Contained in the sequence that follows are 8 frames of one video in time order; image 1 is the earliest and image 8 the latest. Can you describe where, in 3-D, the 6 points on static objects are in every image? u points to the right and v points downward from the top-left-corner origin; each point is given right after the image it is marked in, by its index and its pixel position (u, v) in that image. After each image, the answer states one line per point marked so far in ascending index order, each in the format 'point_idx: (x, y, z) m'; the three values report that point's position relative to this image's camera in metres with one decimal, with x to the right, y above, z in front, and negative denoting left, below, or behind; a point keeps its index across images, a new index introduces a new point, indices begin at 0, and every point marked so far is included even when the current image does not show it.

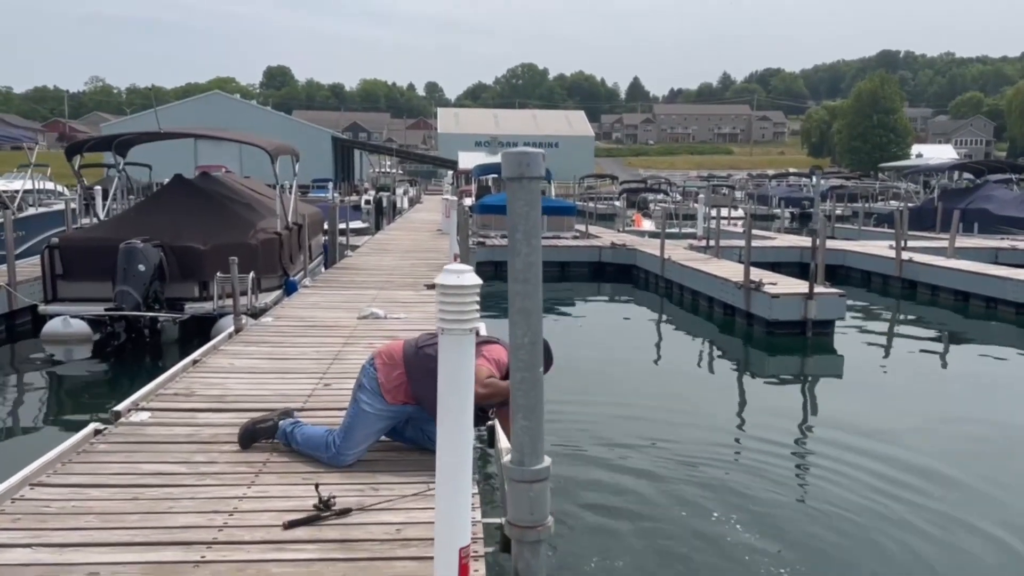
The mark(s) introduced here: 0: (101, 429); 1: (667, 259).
0: (-2.5, -0.9, +5.0) m
1: (+3.3, +0.6, +17.1) m
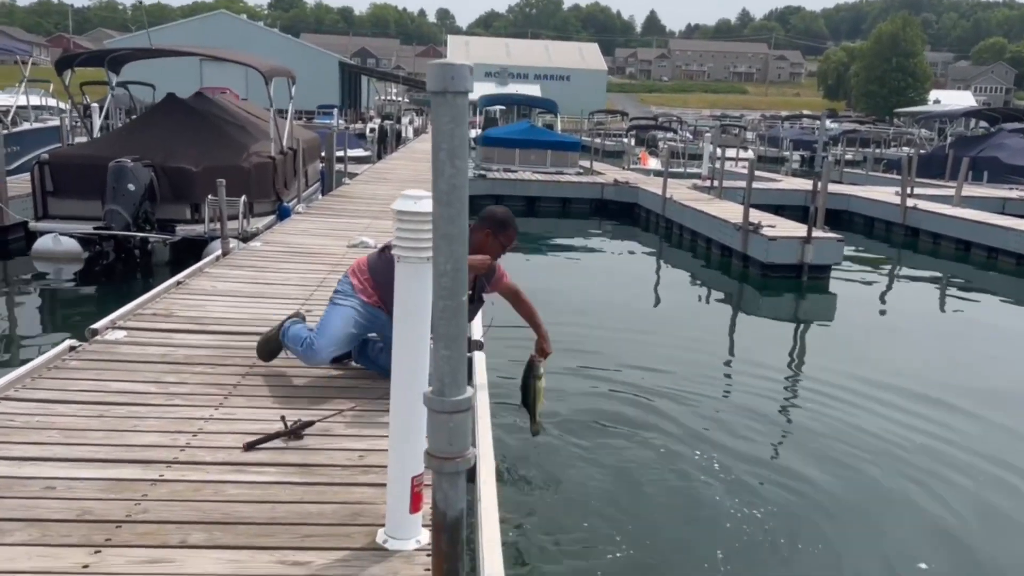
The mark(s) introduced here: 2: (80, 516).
0: (-2.7, -0.4, +5.0) m
1: (+3.3, +1.9, +16.9) m
2: (-1.6, -0.9, +3.1) m
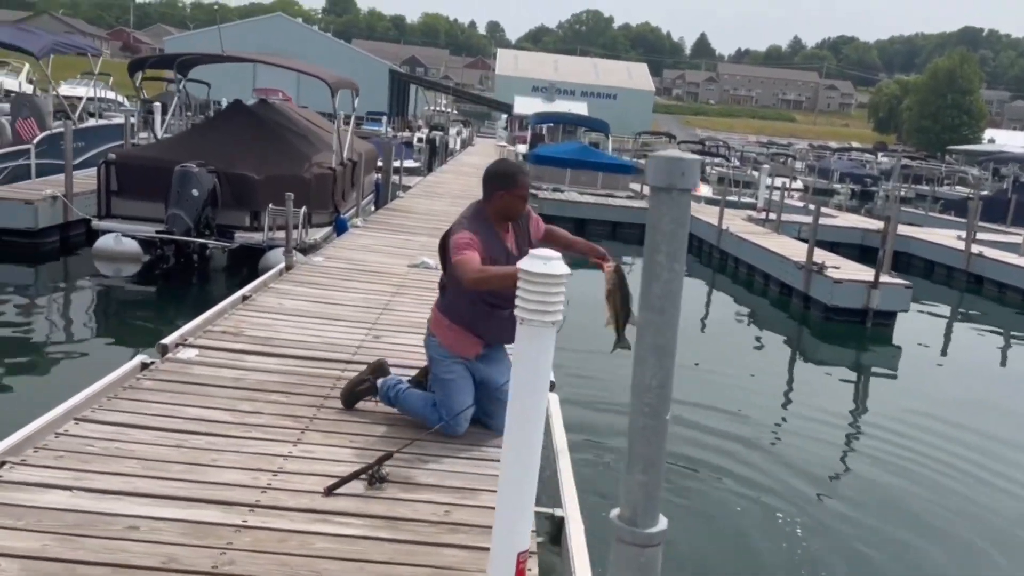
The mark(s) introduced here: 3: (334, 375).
0: (-2.2, -0.5, +4.9) m
1: (+4.3, +1.2, +16.6) m
2: (-1.2, -1.0, +2.9) m
3: (-1.1, -0.6, +5.1) m
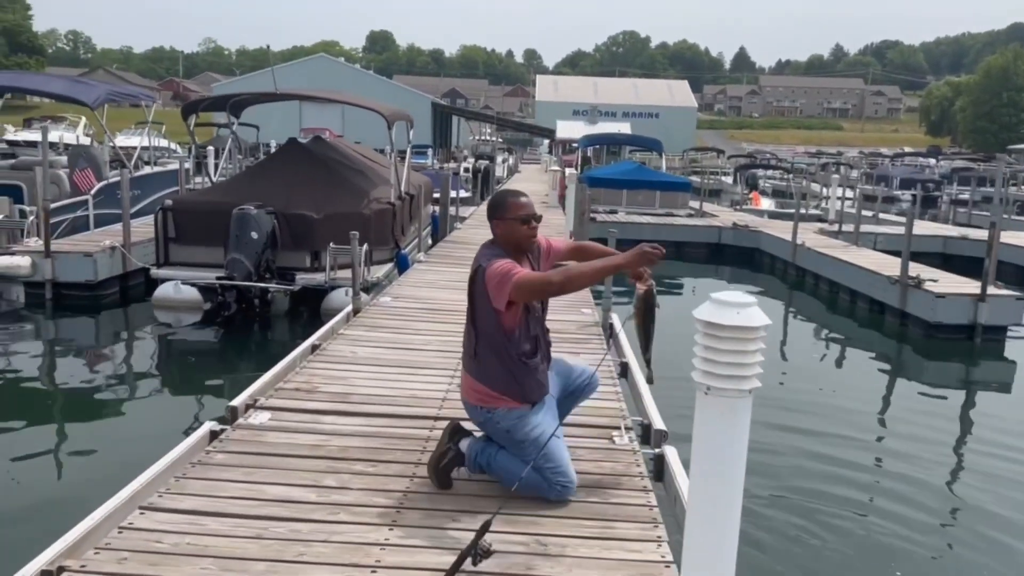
0: (-1.6, -0.8, +4.4) m
1: (+5.6, +0.8, +15.7) m
2: (-0.7, -1.2, +2.3) m
3: (-0.5, -0.8, +4.6) m
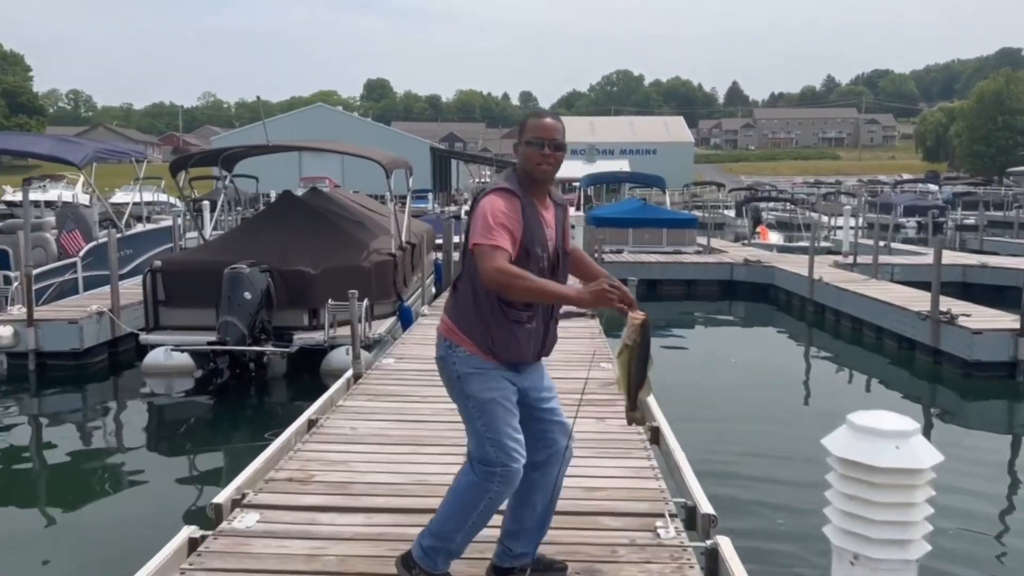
0: (-1.5, -1.2, +3.8) m
1: (+5.7, +0.1, +15.1) m
2: (-0.6, -1.5, +1.7) m
3: (-0.4, -1.2, +3.9) m
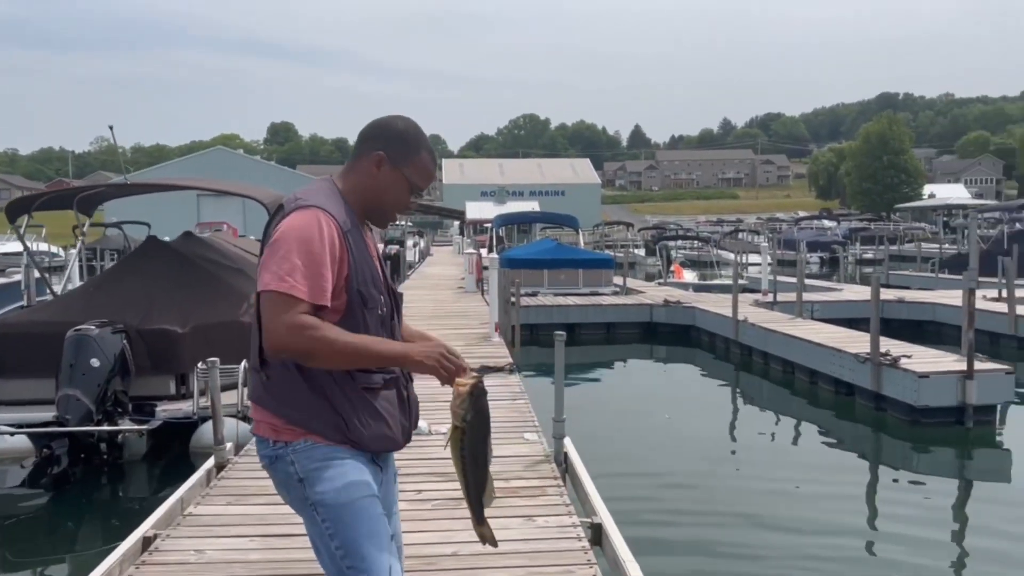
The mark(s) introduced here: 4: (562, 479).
0: (-1.8, -1.5, +2.3) m
1: (+4.1, -0.6, +14.4) m
2: (-0.7, -1.6, +0.3) m
3: (-0.7, -1.5, +2.6) m
4: (+0.3, -1.3, +5.6) m
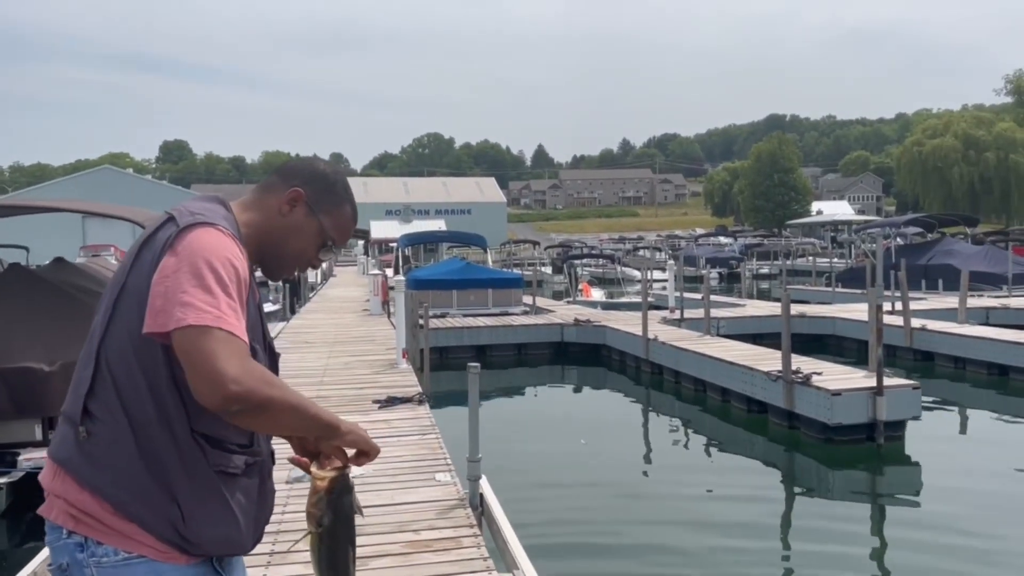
0: (-1.9, -1.6, +1.6) m
1: (+2.5, -0.9, +14.3) m
2: (-0.6, -1.7, -0.3) m
3: (-0.9, -1.6, +2.0) m
4: (-0.2, -1.5, +5.2) m
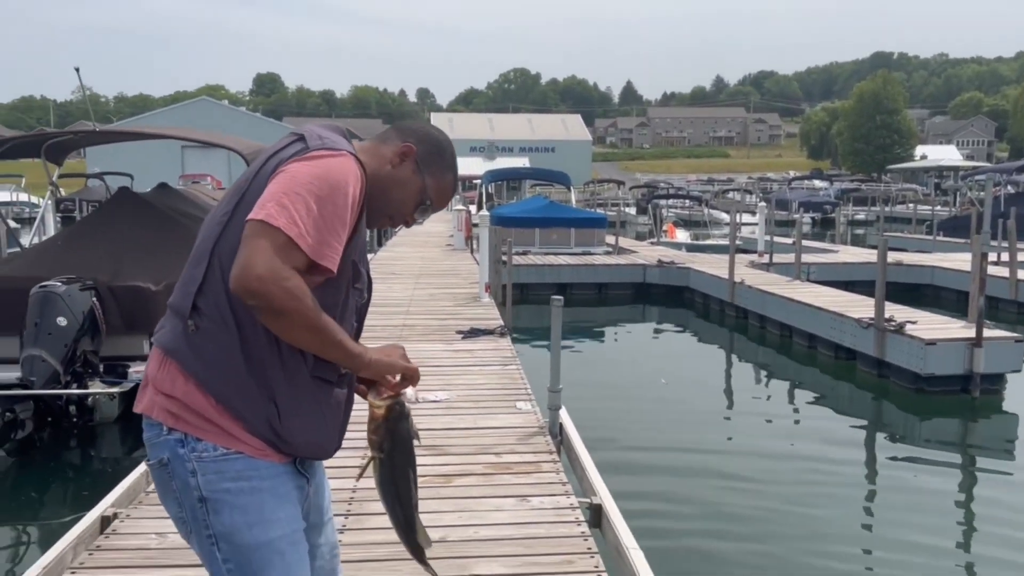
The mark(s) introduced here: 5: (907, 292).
0: (-1.8, -1.4, +1.9) m
1: (+3.9, +0.1, +14.0) m
2: (-0.6, -1.6, -0.1) m
3: (-0.7, -1.4, +2.2) m
4: (+0.3, -1.1, +5.3) m
5: (+8.5, -0.1, +17.5) m
